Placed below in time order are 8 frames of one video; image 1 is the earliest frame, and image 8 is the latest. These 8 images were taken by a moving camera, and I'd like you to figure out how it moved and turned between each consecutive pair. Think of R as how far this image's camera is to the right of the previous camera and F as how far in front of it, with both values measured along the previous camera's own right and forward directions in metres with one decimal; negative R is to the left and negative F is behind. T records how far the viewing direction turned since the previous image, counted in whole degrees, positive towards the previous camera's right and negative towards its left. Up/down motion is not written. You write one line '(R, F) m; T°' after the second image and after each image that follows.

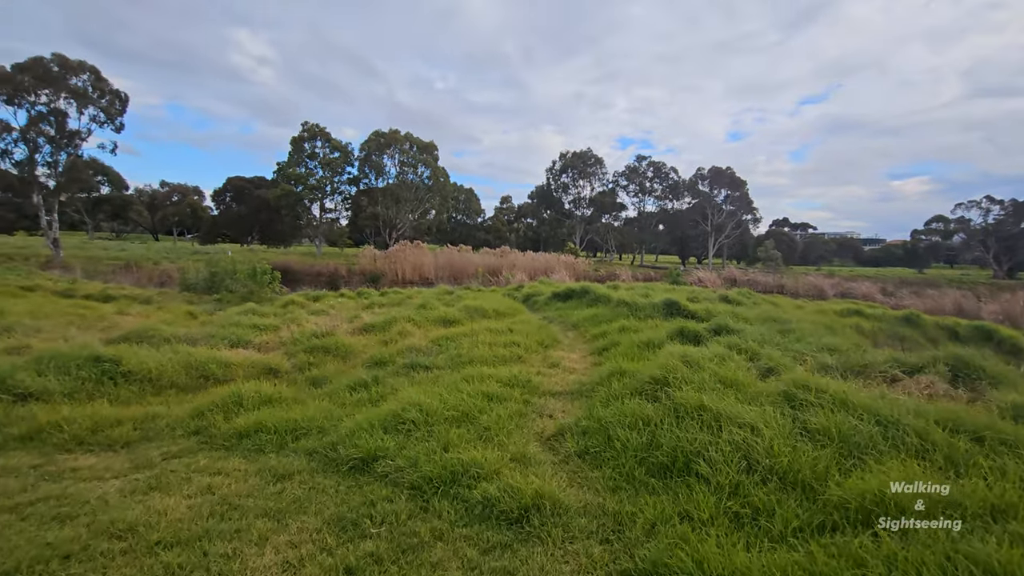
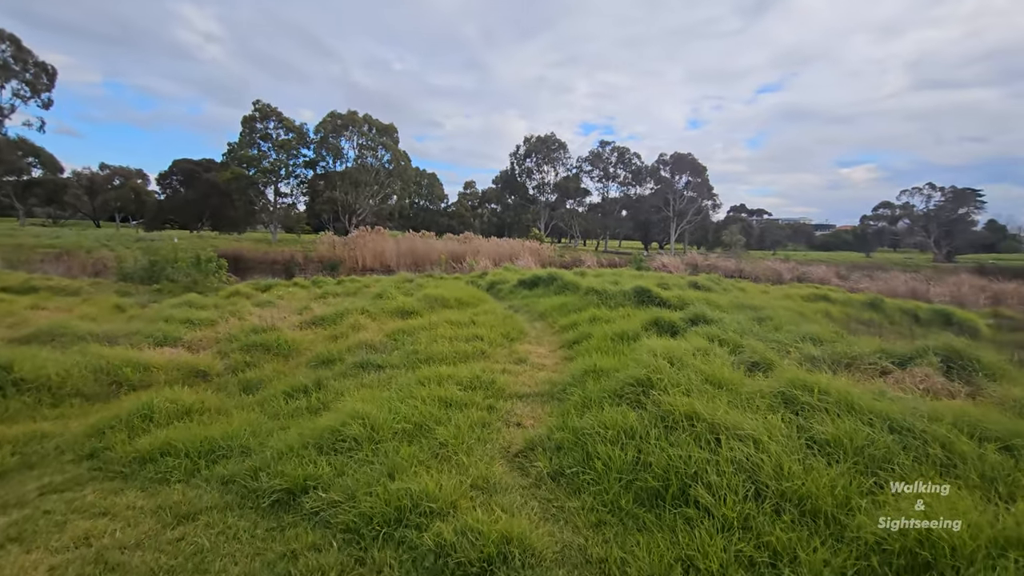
(0.0, +0.5) m; +4°
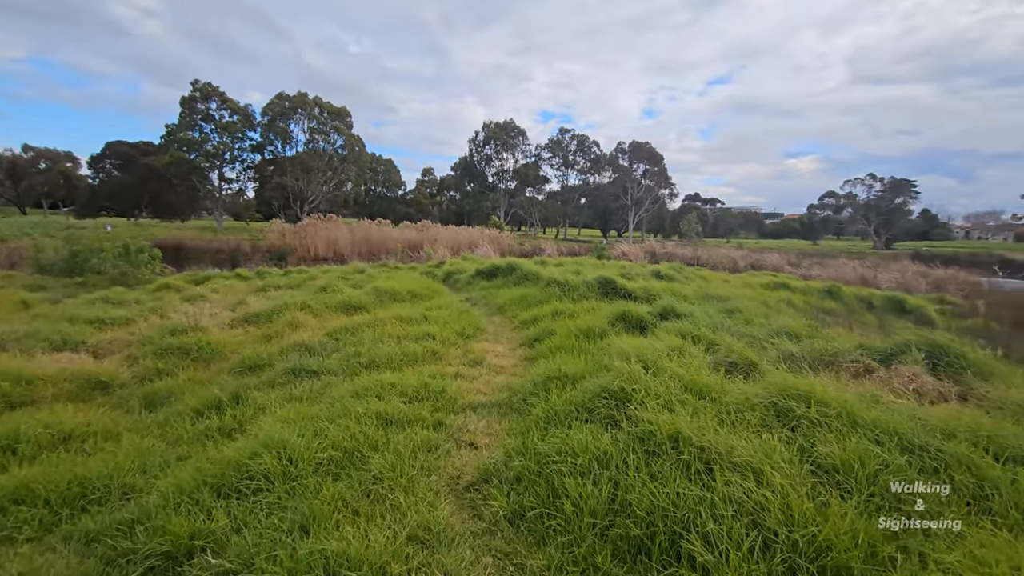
(+0.1, +0.5) m; +4°
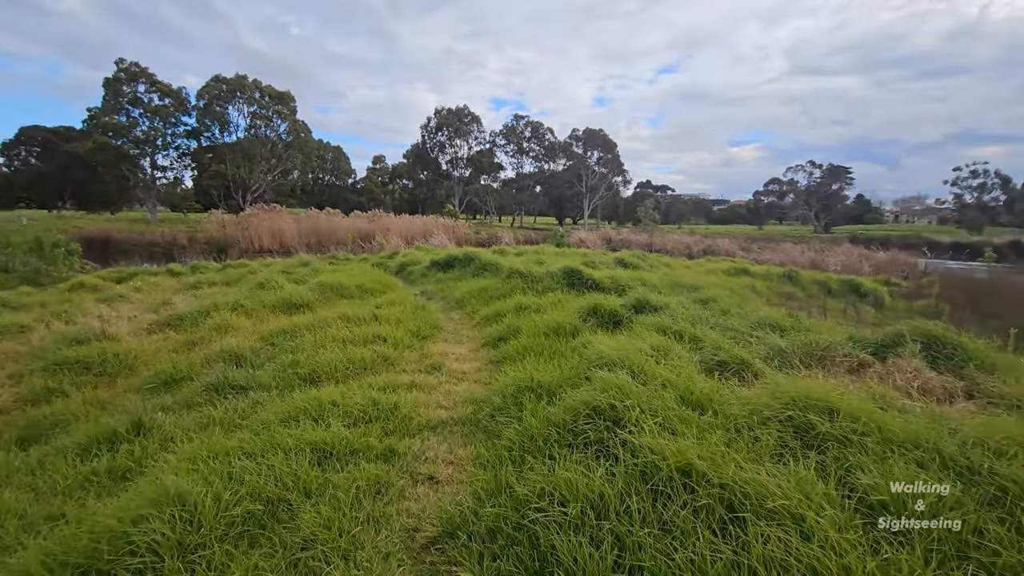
(0.0, +0.5) m; +5°
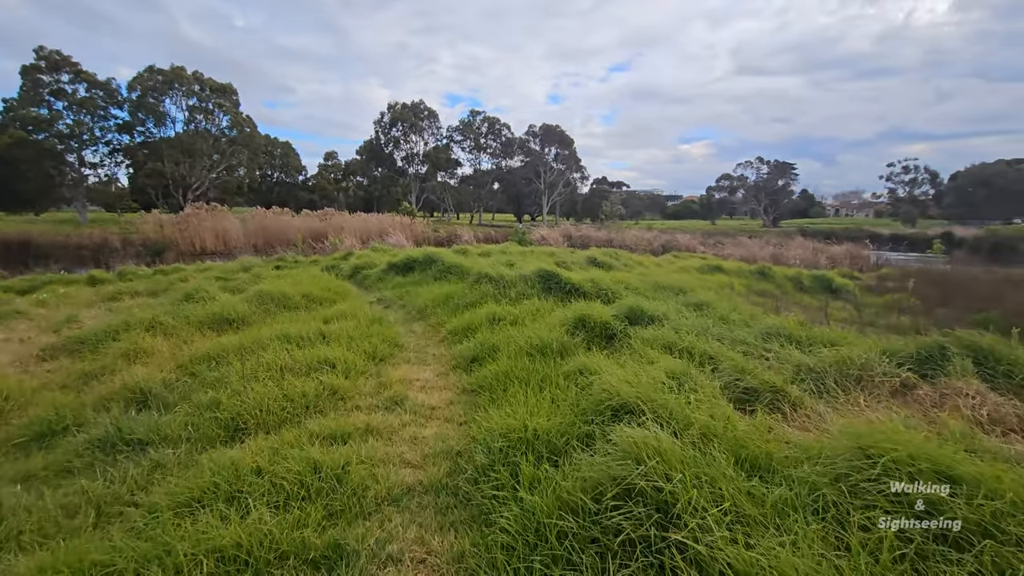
(-0.1, +0.7) m; +5°
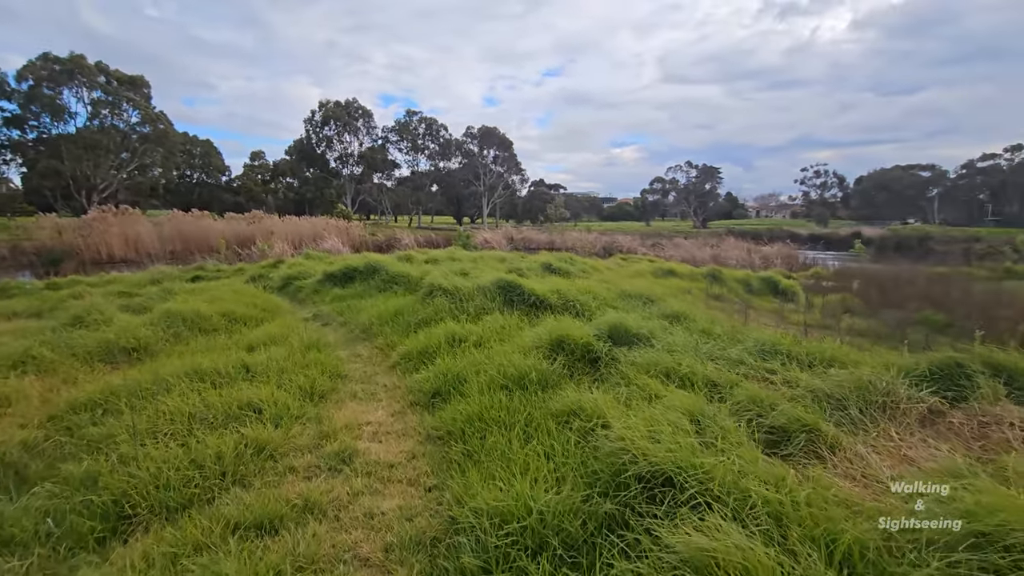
(-0.2, +0.5) m; +7°
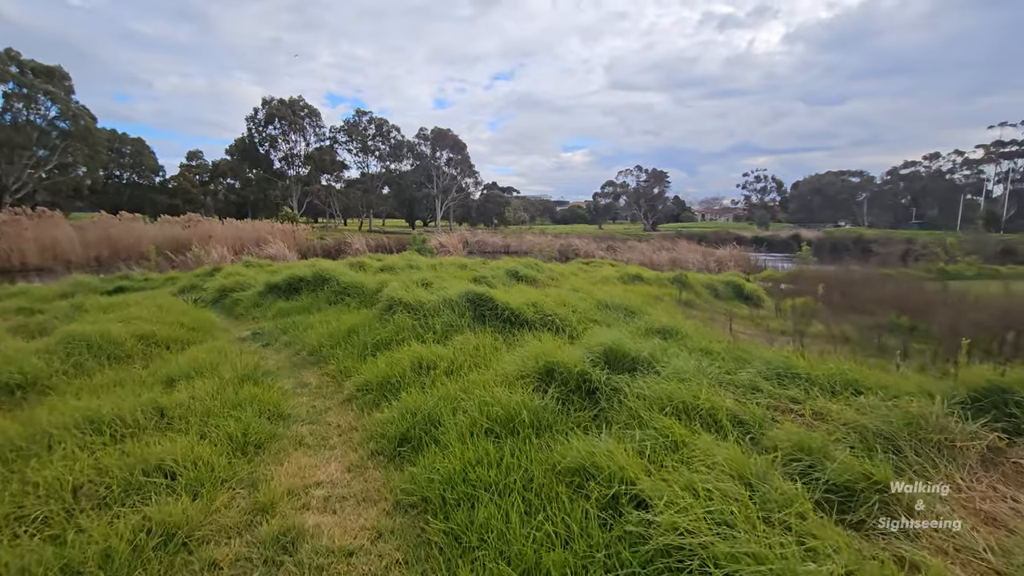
(-0.1, +0.5) m; +5°
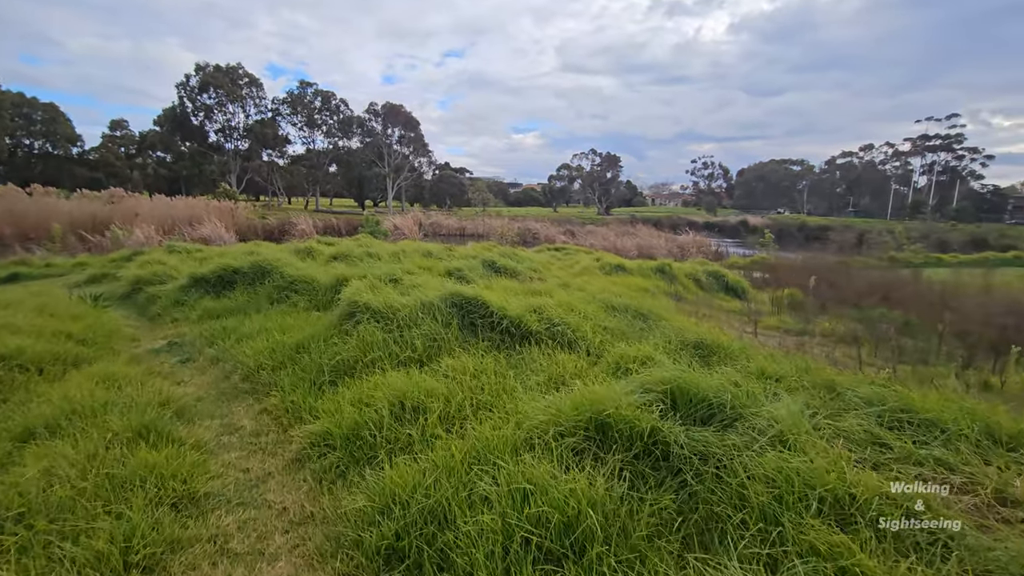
(-0.3, +0.9) m; +5°
